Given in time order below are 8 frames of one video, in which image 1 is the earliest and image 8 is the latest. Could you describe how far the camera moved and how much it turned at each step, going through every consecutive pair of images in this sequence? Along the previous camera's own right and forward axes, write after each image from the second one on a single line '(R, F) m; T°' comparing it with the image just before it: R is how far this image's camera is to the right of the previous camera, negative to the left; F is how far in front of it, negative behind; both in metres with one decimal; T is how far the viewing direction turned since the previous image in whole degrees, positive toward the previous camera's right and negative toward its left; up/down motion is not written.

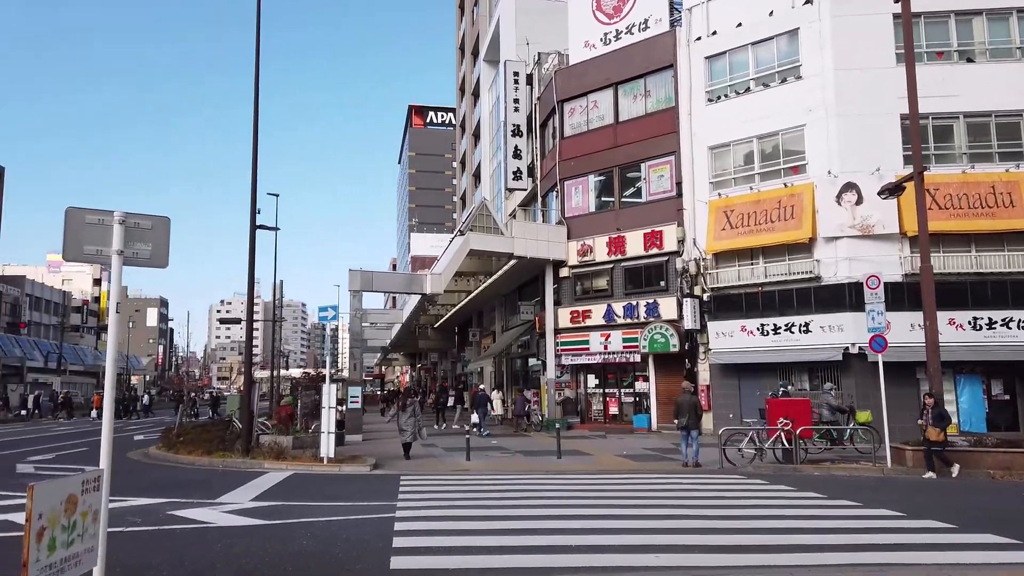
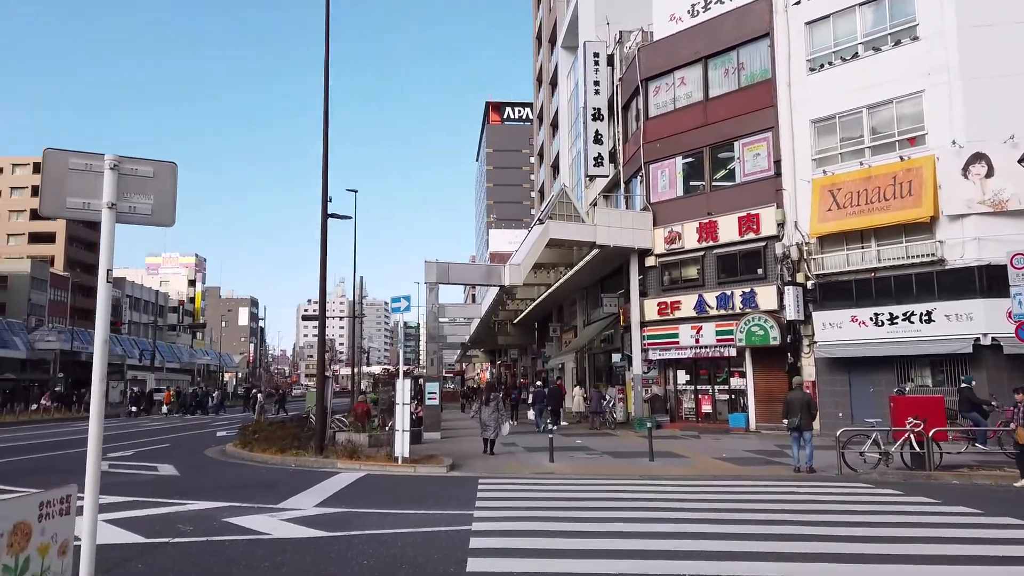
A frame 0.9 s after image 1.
(-0.1, +1.3) m; -6°
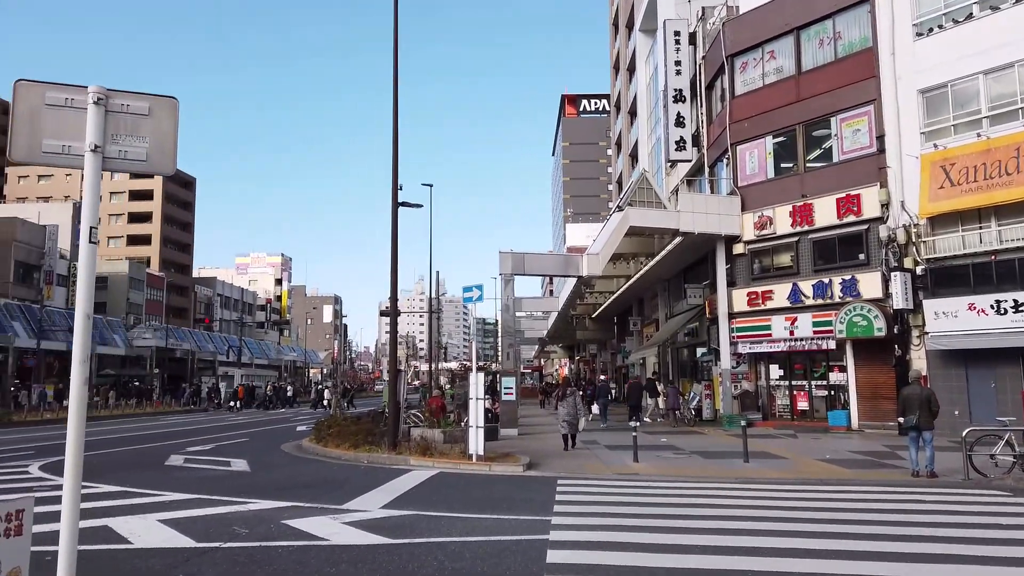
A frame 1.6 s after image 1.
(0.0, +0.9) m; -6°
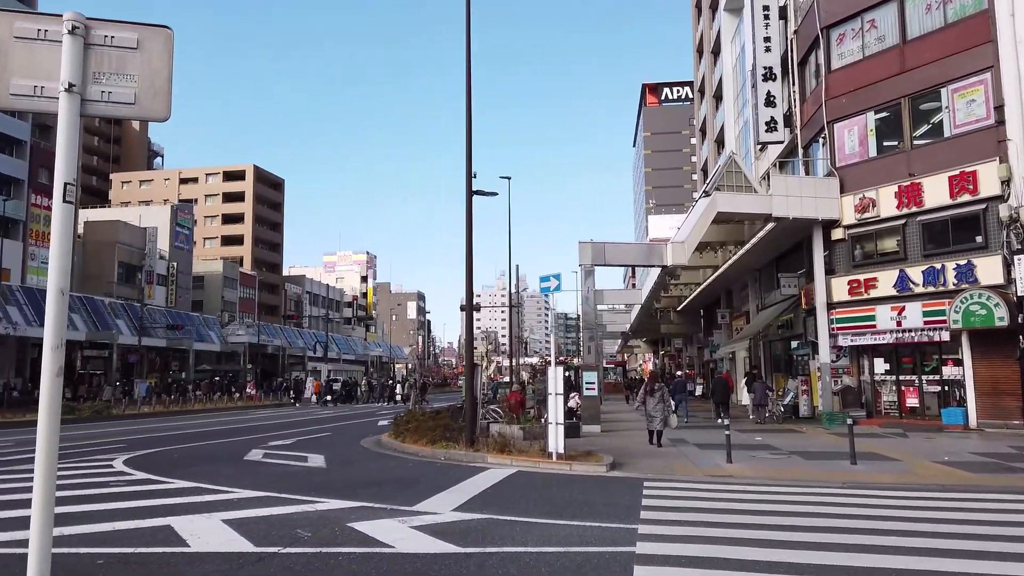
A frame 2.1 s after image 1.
(0.0, +0.7) m; -6°
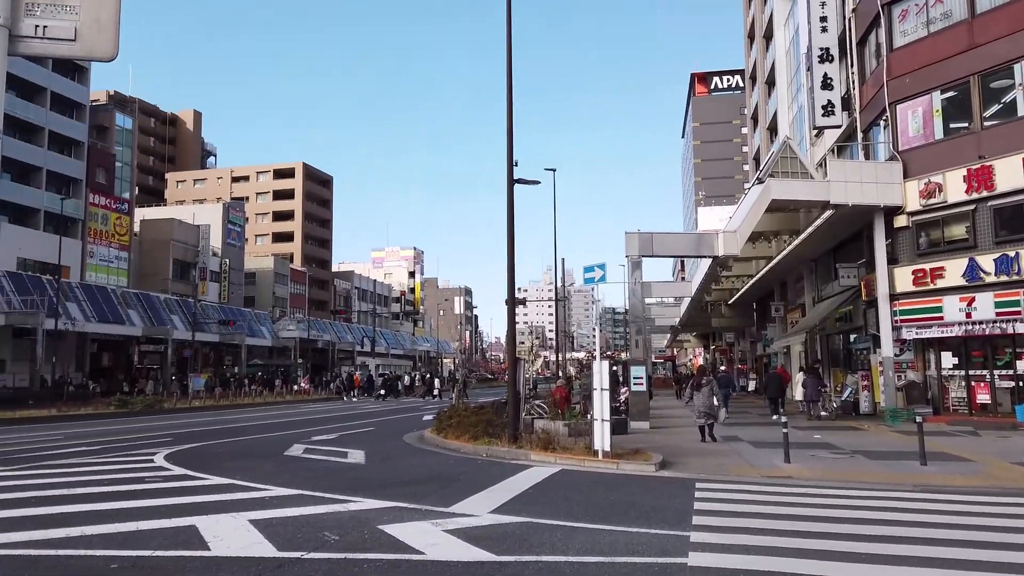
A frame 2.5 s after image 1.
(+0.1, +0.5) m; -4°
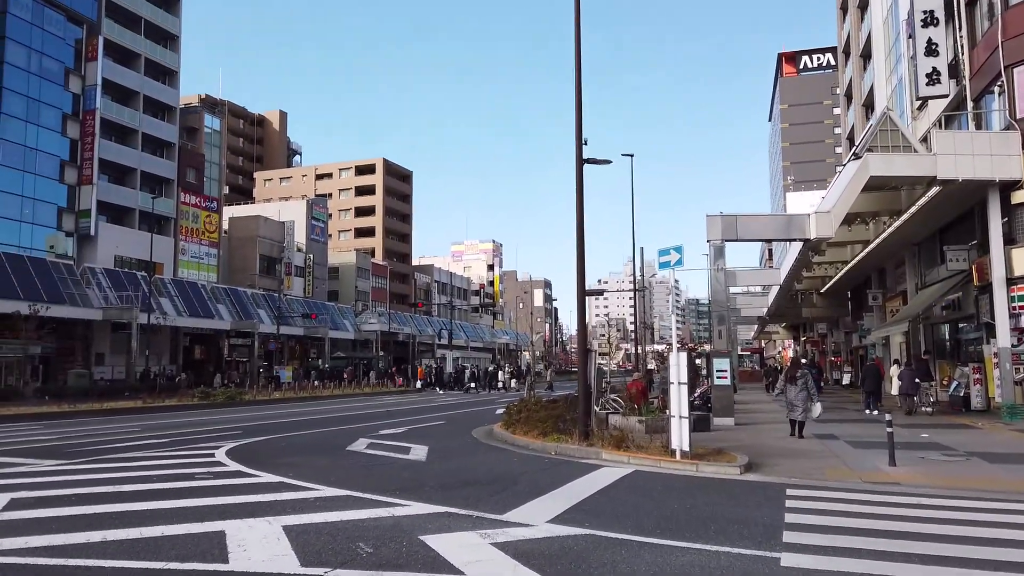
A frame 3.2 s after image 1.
(+0.2, +0.9) m; -6°
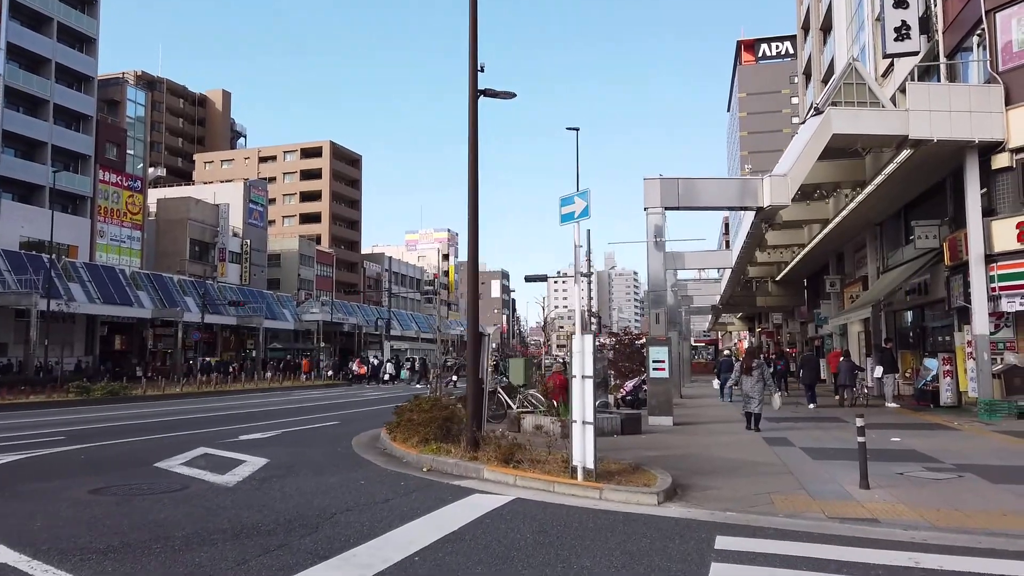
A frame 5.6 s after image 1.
(+1.4, +3.2) m; +3°
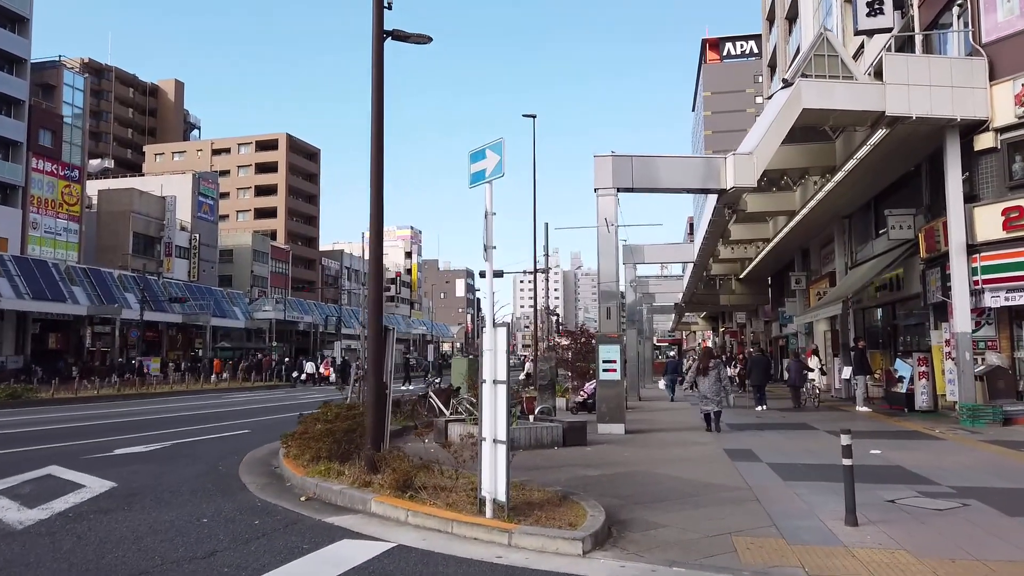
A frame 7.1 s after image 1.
(+0.7, +2.0) m; +2°
